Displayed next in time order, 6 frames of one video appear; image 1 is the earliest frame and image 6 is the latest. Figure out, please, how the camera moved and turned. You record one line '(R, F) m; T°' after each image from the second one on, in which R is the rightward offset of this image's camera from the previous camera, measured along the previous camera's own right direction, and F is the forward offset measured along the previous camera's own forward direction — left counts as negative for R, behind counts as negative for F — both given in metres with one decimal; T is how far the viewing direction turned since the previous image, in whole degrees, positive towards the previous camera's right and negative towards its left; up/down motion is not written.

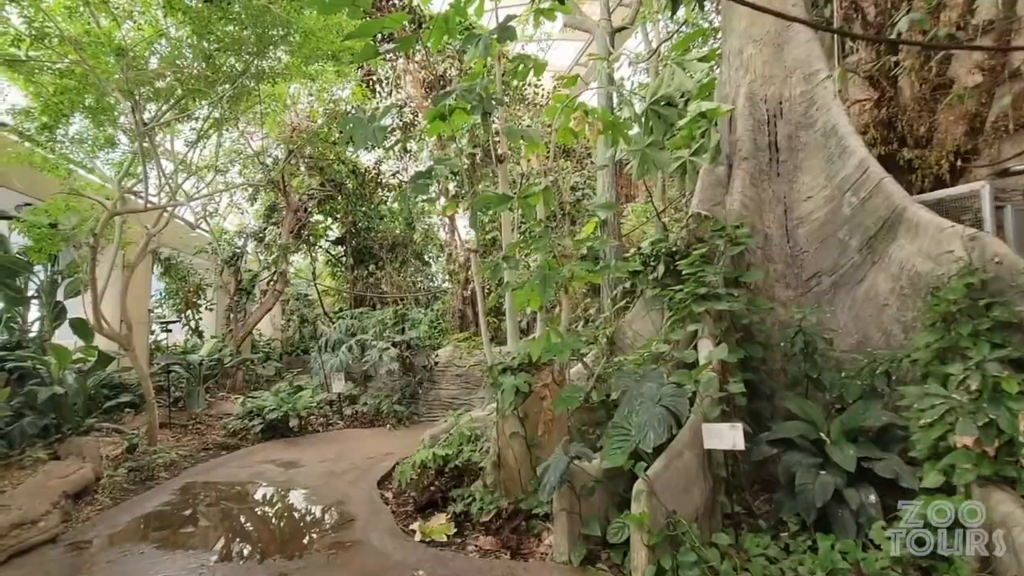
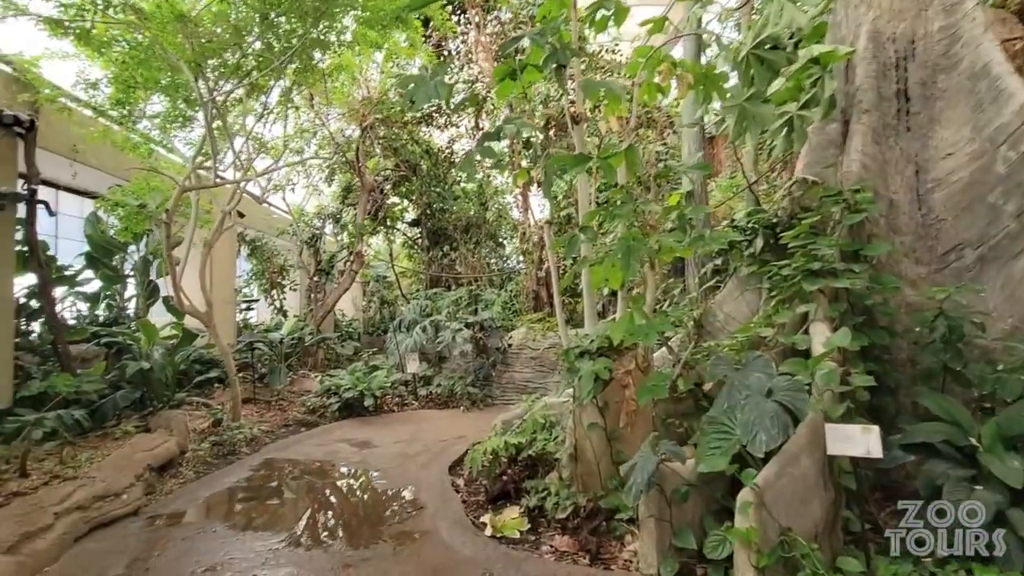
(0.0, +0.3) m; -8°
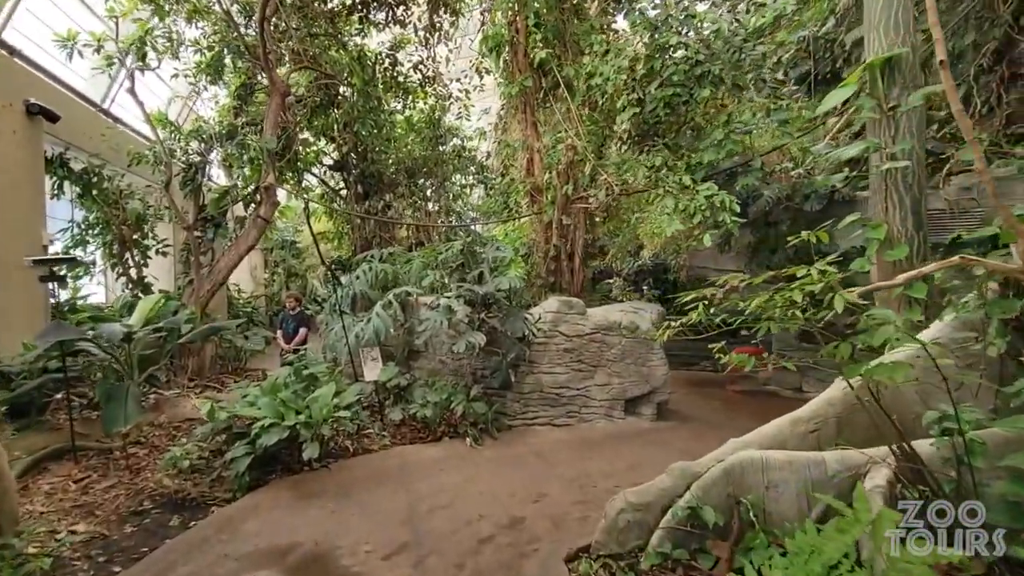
(-0.9, +2.5) m; +10°
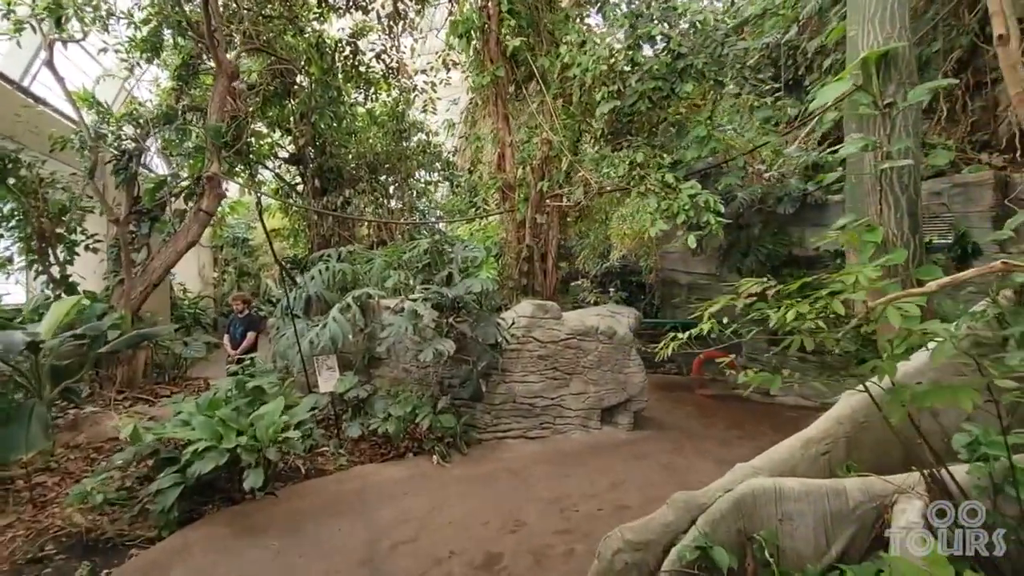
(-0.1, +0.3) m; +4°
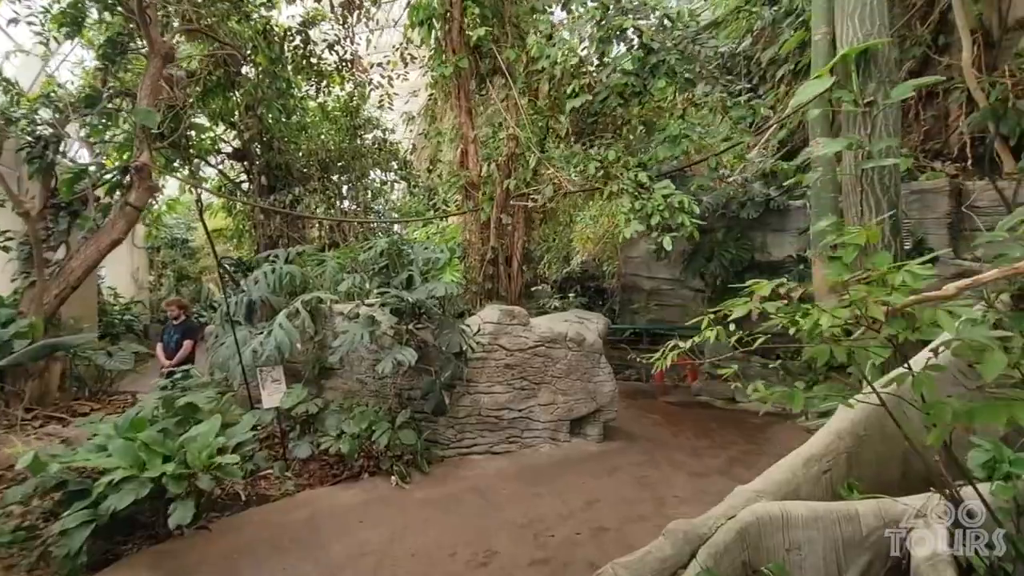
(-0.1, +0.2) m; +5°
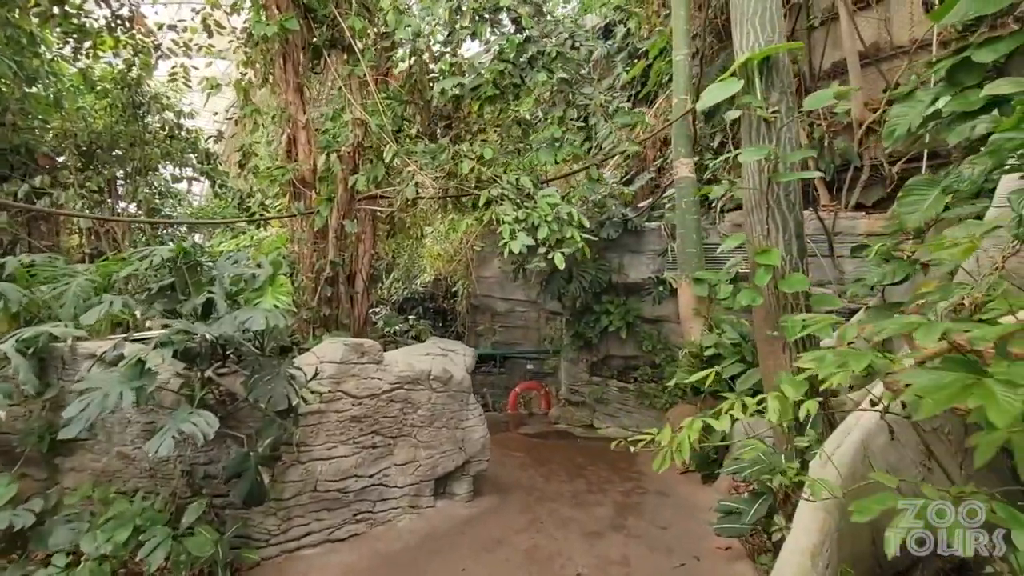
(-0.1, +0.8) m; +18°
